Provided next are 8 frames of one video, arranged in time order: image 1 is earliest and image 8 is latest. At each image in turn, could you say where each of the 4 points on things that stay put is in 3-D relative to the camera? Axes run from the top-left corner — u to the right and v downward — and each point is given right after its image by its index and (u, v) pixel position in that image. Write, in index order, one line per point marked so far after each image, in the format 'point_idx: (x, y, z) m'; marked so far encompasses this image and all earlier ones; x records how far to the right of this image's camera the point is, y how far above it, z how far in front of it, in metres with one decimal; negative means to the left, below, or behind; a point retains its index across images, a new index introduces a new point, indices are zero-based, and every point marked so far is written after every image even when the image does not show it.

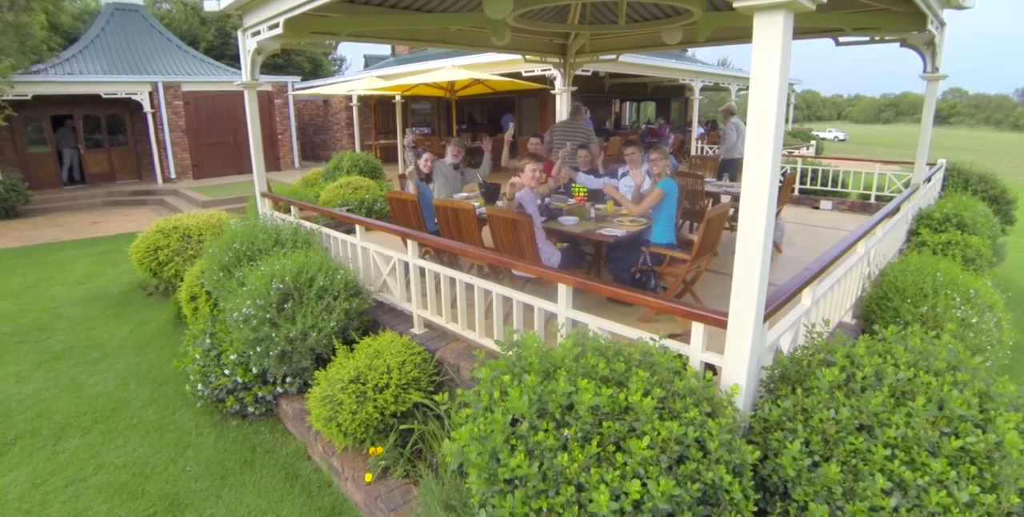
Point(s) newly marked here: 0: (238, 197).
0: (-5.6, +1.3, +10.8) m
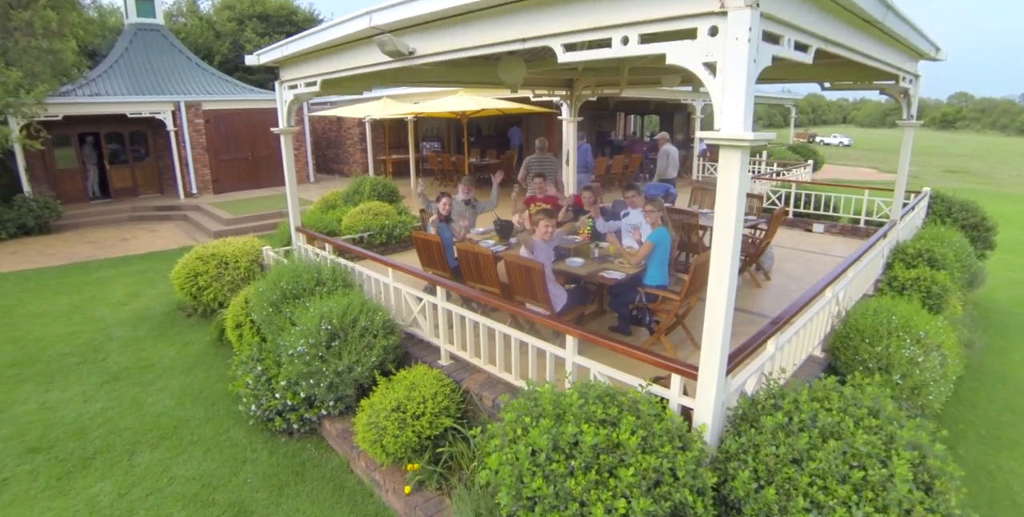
0: (-5.5, +1.0, +11.4) m
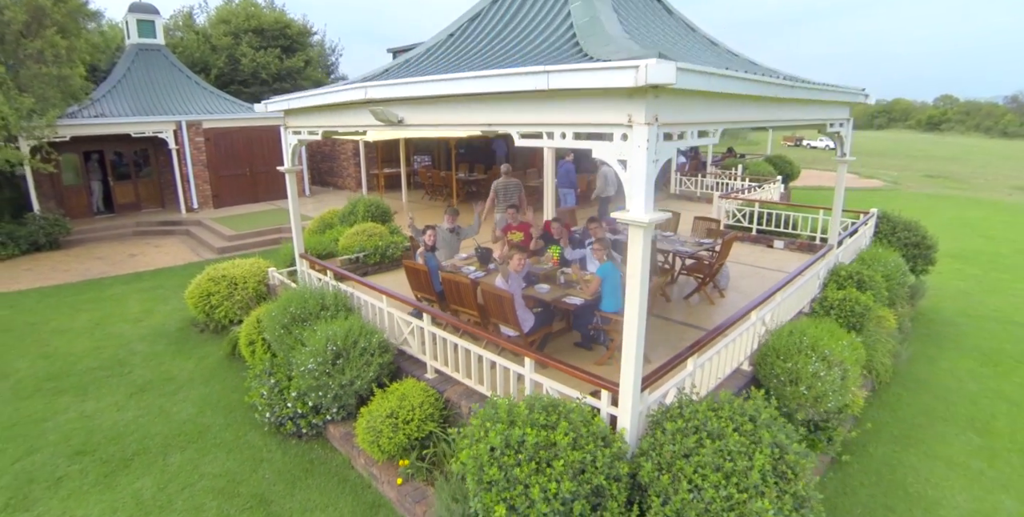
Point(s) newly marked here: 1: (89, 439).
0: (-5.8, +0.7, +12.0) m
1: (-3.9, -1.6, +4.8) m
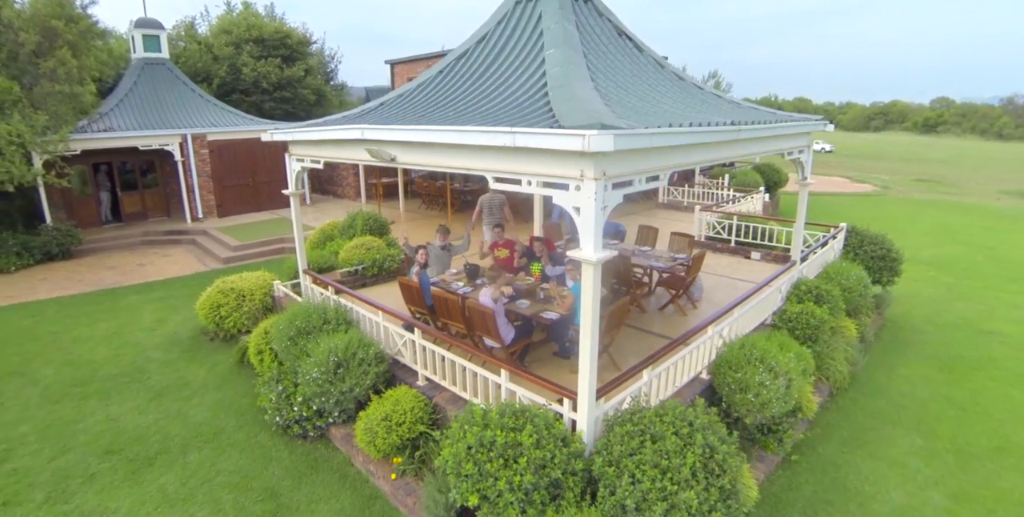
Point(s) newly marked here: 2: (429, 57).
0: (-6.0, +0.5, +12.6) m
1: (-4.0, -1.8, +5.3) m
2: (-2.9, +7.0, +18.0) m
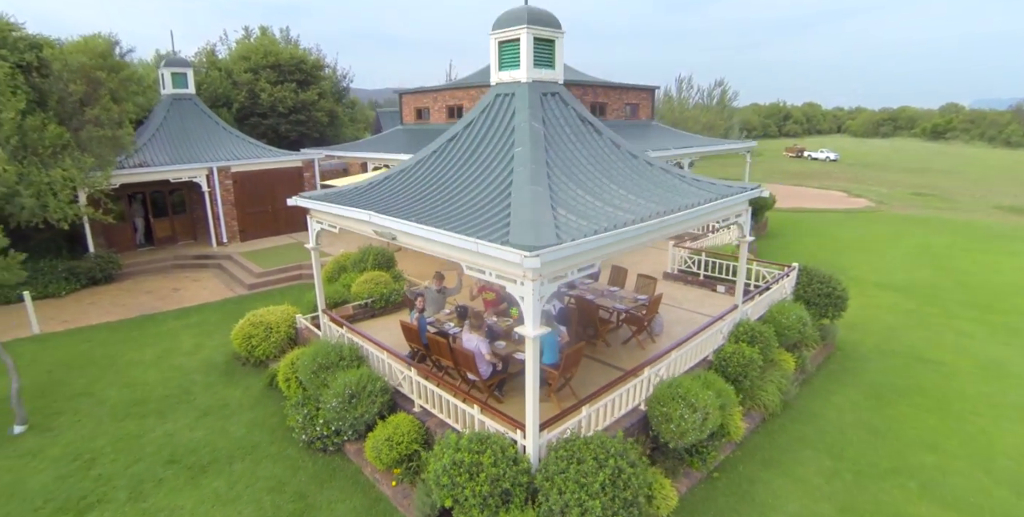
0: (-6.1, -0.2, +14.0) m
1: (-4.3, -2.5, +6.7) m
2: (-3.0, +6.3, +19.4) m
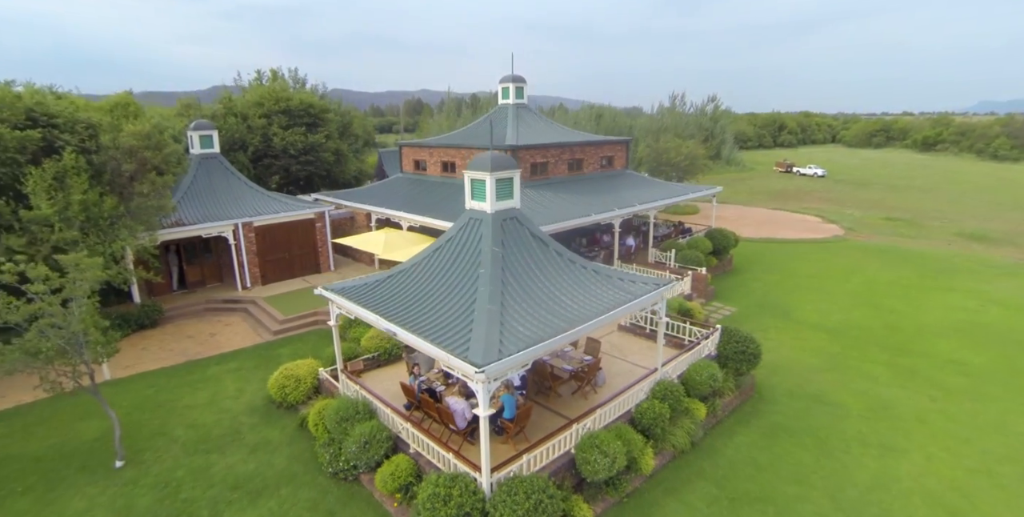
0: (-6.7, -1.7, +16.5) m
1: (-4.9, -3.9, +9.2) m
2: (-3.5, +4.7, +22.0) m
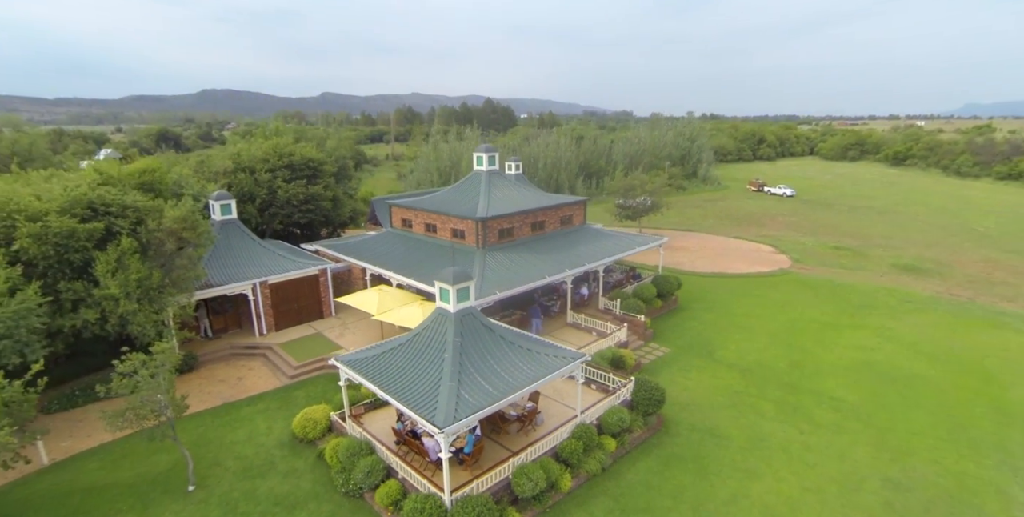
0: (-7.9, -3.9, +20.5) m
1: (-5.9, -6.1, +13.2) m
2: (-4.8, +2.5, +26.1) m
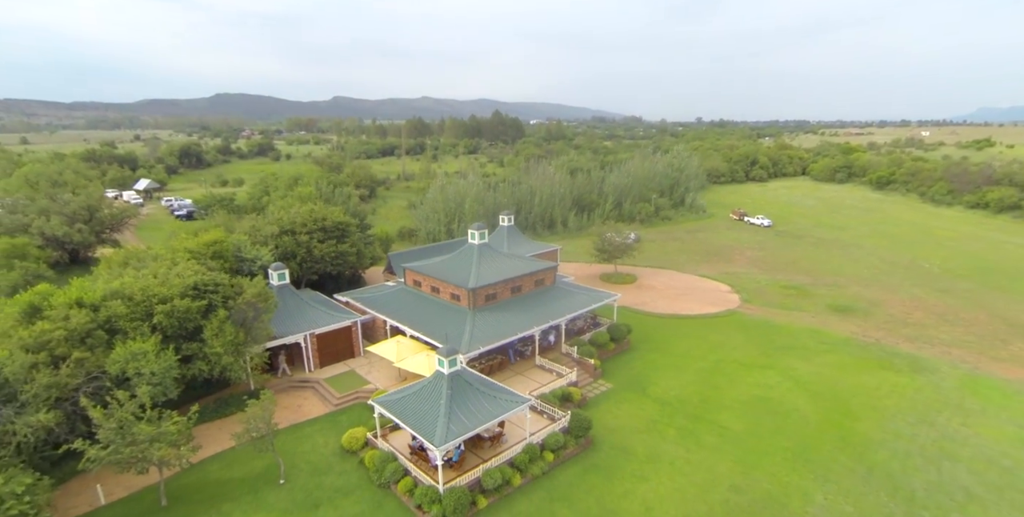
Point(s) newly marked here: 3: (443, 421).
0: (-9.0, -7.3, +28.6) m
1: (-7.1, -9.4, +21.3) m
2: (-5.8, -0.9, +34.2) m
3: (-2.6, -6.2, +19.9) m
